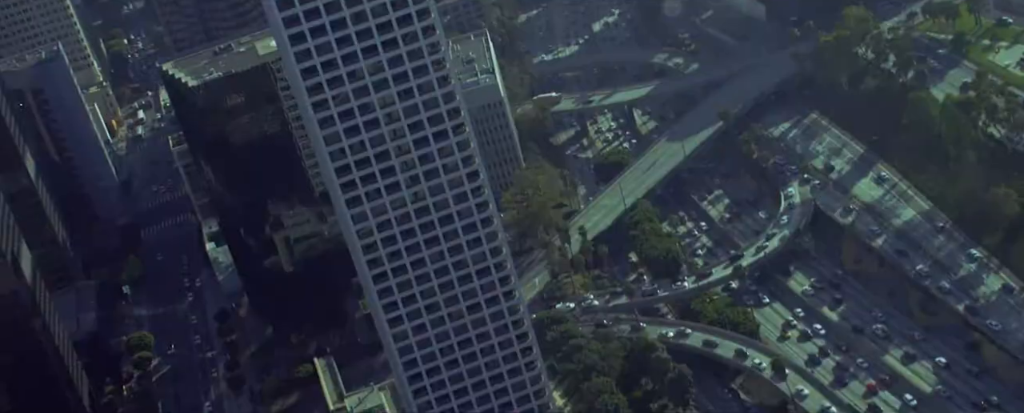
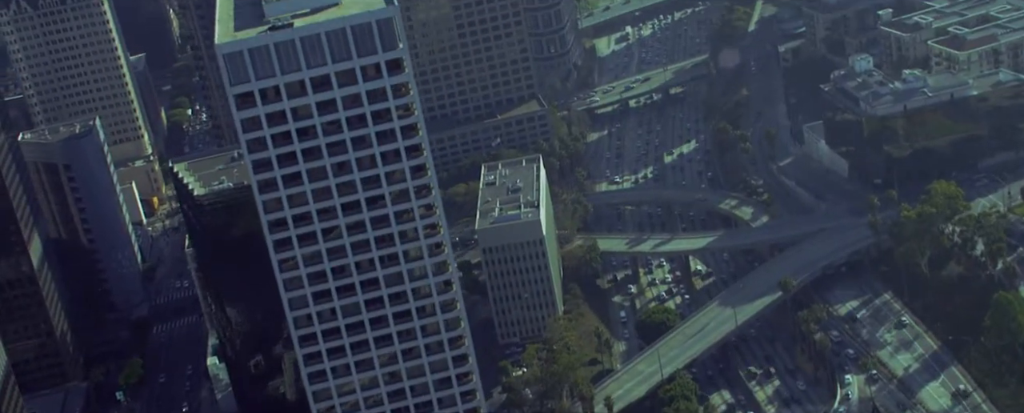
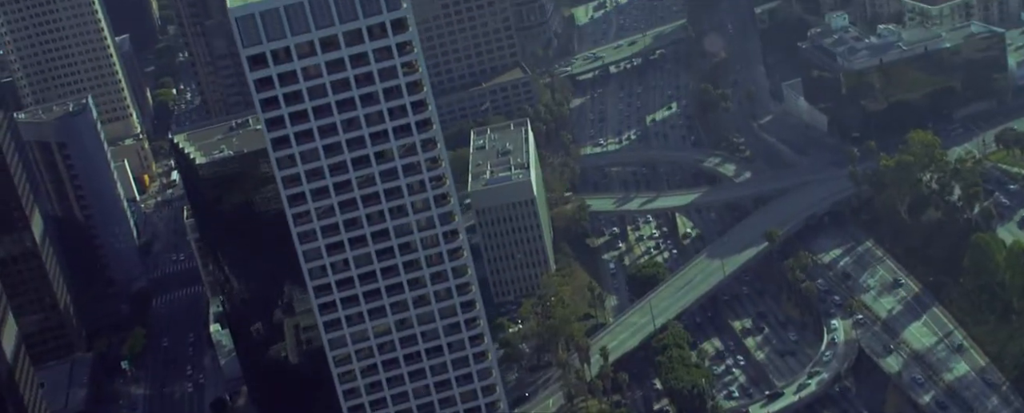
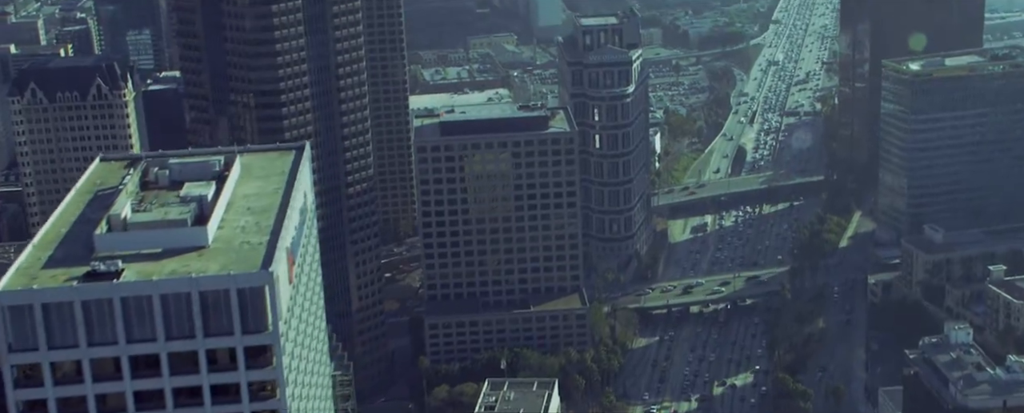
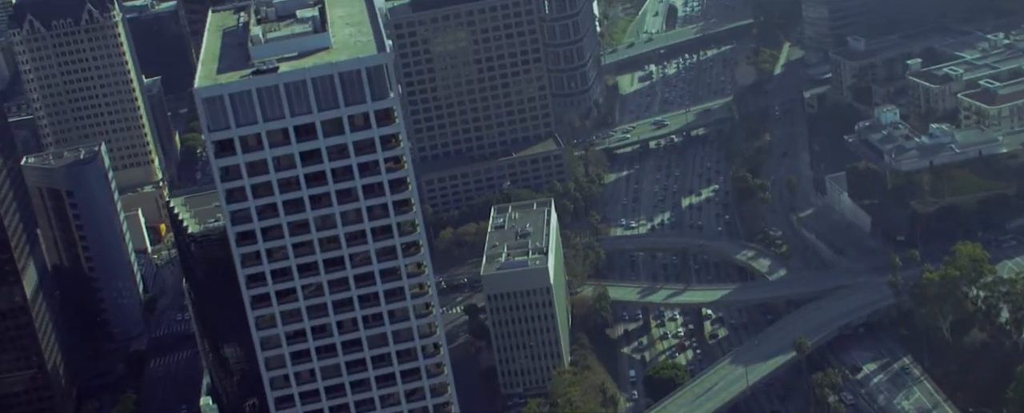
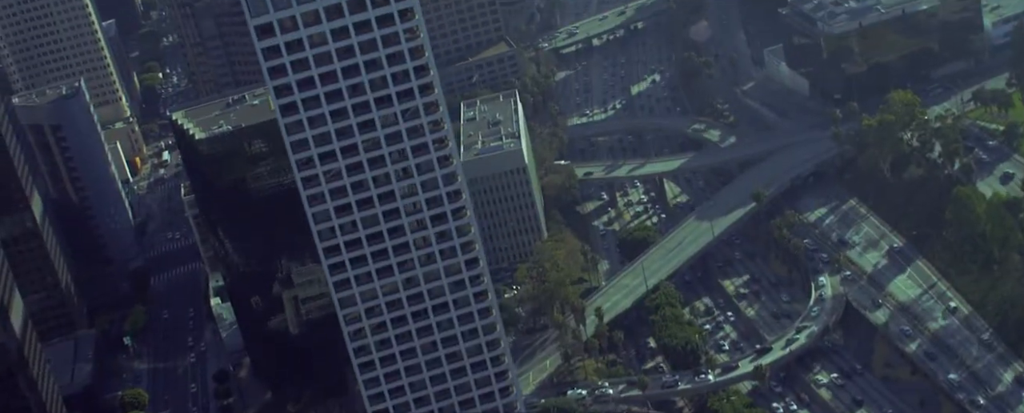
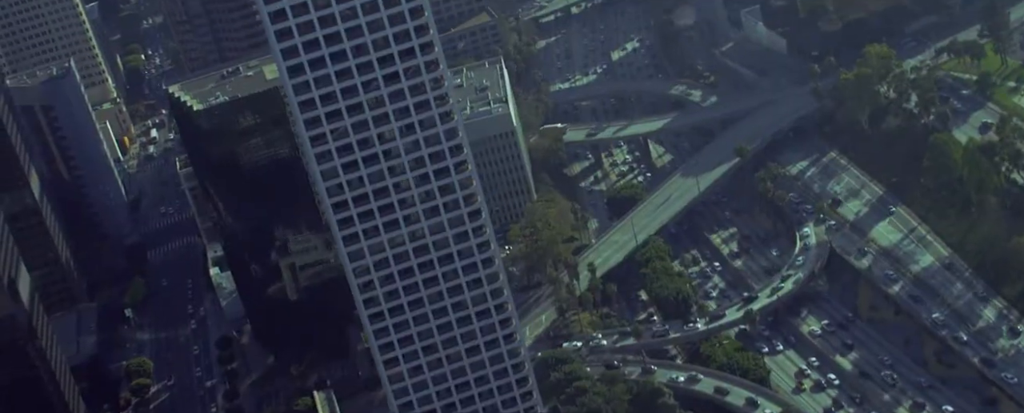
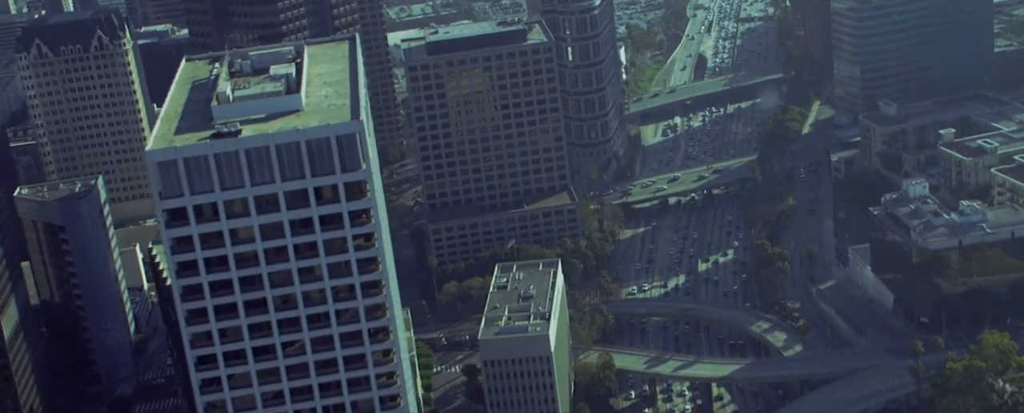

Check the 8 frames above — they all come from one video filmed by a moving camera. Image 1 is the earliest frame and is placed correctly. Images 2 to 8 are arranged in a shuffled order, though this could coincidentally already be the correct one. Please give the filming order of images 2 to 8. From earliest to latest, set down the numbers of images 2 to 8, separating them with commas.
7, 6, 3, 2, 5, 8, 4
